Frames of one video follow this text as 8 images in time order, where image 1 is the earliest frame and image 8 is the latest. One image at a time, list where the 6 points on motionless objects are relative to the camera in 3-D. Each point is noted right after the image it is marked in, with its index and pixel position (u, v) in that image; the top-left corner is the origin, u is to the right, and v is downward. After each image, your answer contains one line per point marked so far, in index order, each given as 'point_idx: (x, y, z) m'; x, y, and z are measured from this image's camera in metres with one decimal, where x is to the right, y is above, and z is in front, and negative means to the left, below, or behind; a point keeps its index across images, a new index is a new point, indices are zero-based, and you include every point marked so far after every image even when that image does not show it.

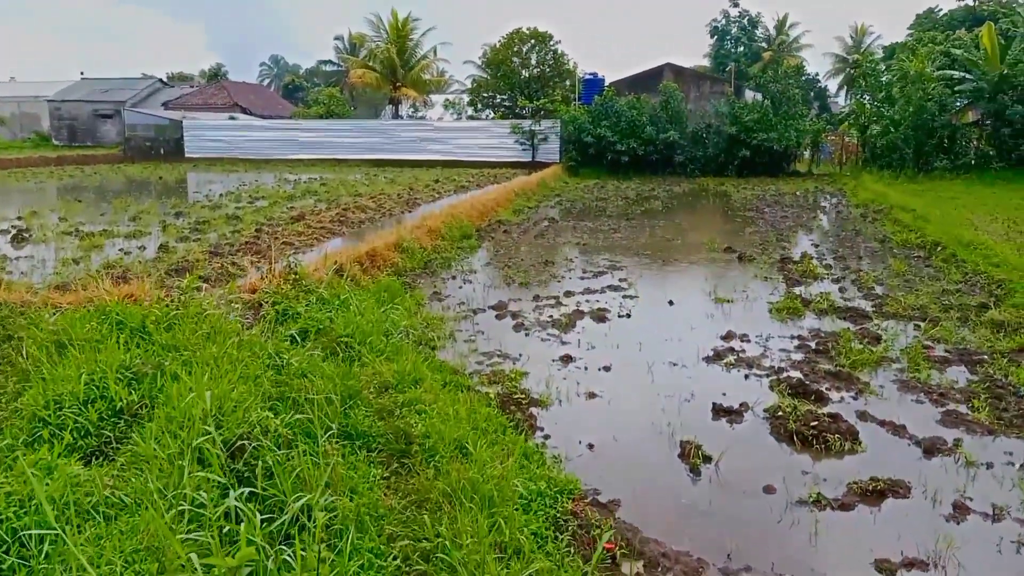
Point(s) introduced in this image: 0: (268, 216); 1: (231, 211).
0: (-4.0, +1.2, +12.4) m
1: (-5.0, +1.4, +13.5) m
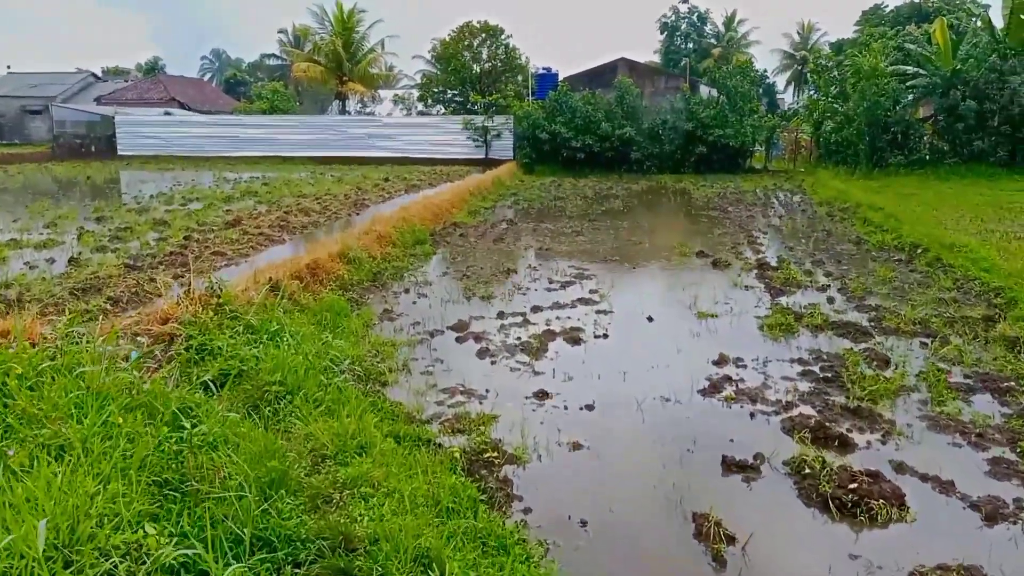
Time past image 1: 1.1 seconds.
0: (-4.6, +1.0, +11.4) m
1: (-5.7, +1.2, +12.3) m
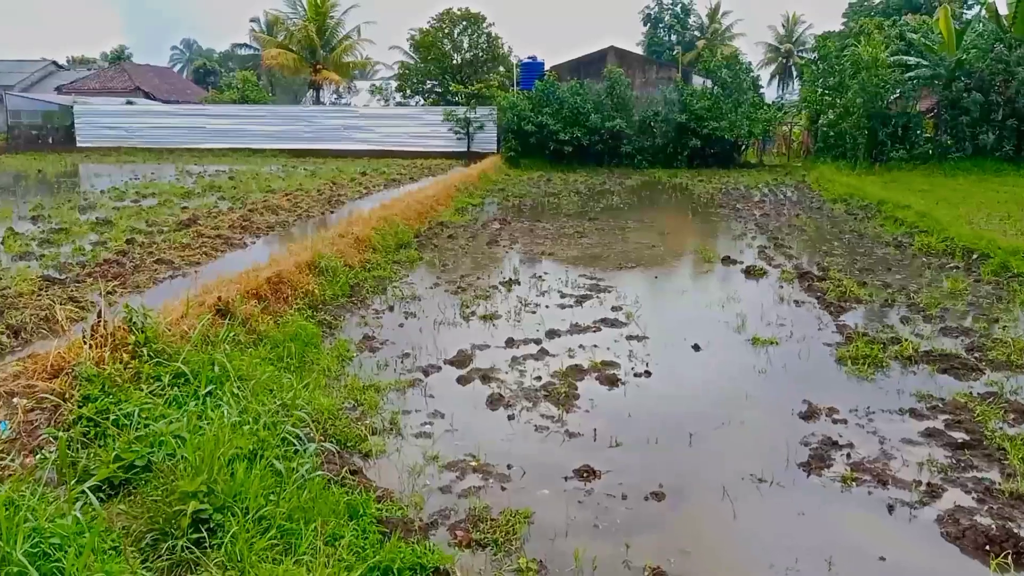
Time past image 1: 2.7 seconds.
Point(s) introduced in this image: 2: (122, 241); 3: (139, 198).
0: (-4.7, +0.9, +10.0) m
1: (-5.8, +1.1, +10.9) m
2: (-4.2, +0.5, +8.2) m
3: (-6.4, +1.5, +13.0) m
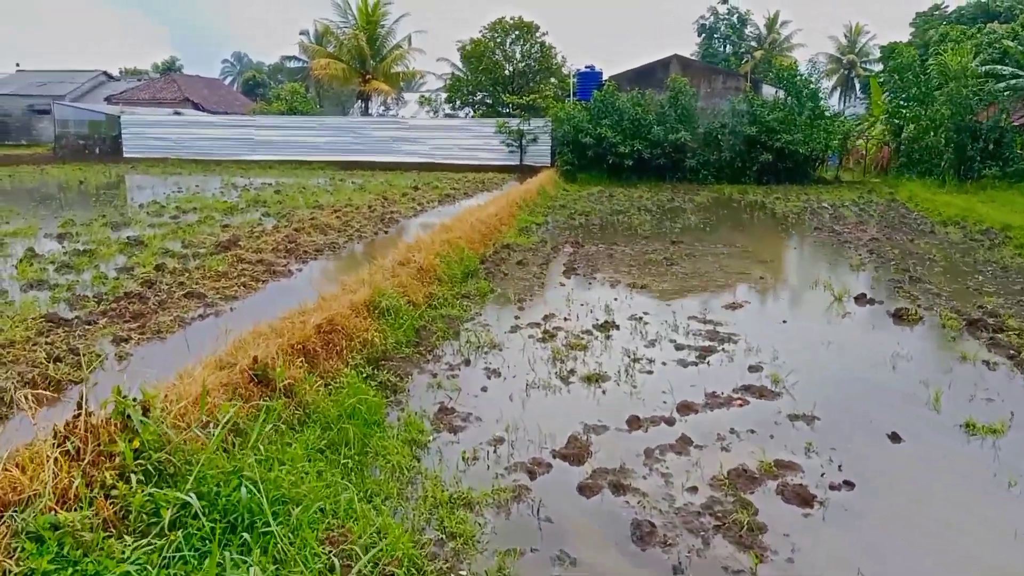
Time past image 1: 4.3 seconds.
0: (-3.8, +0.6, +8.9) m
1: (-4.8, +0.7, +9.9) m
2: (-3.4, +0.2, +7.1) m
3: (-5.3, +1.2, +12.0) m
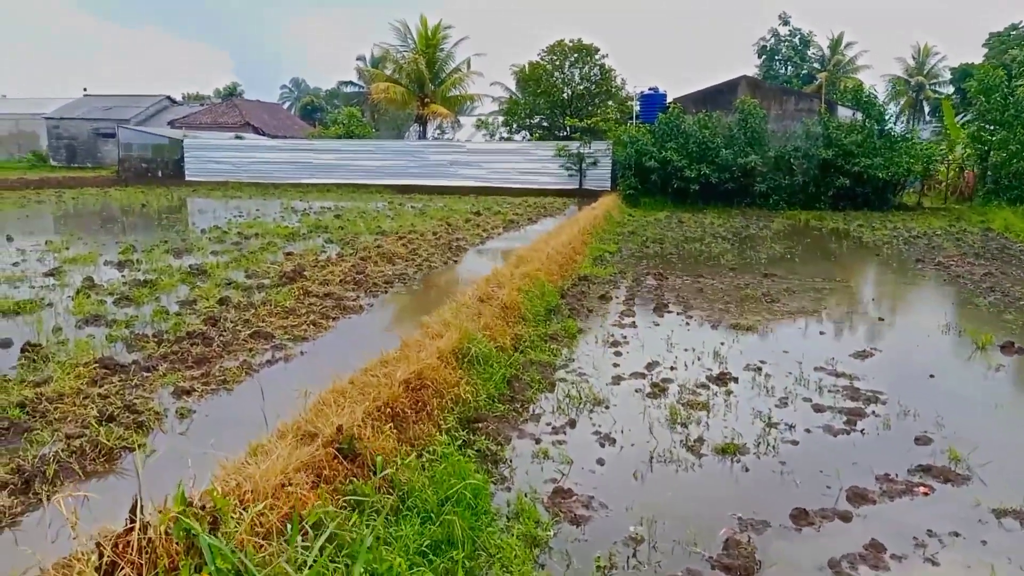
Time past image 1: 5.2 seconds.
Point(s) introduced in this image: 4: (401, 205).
0: (-2.9, +0.2, +8.5) m
1: (-3.9, +0.4, +9.5) m
2: (-2.6, -0.1, +6.6) m
3: (-4.2, +0.7, +11.7) m
4: (-2.9, +2.2, +19.7) m
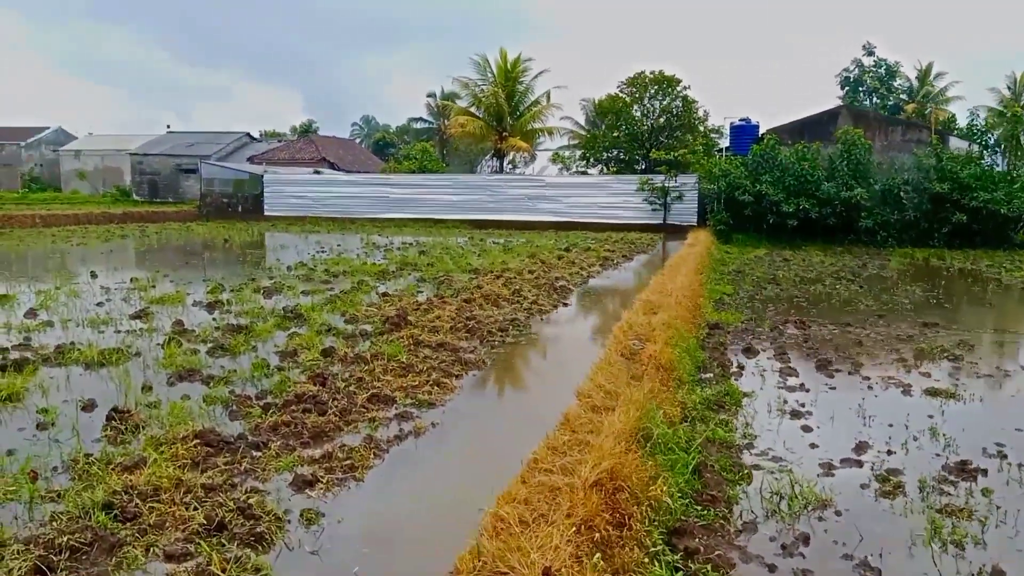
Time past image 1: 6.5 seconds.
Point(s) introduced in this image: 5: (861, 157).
0: (-1.6, -0.3, +7.7) m
1: (-2.5, -0.1, +8.8) m
2: (-1.5, -0.5, +5.8) m
3: (-2.7, +0.2, +11.0) m
4: (-0.7, +1.2, +19.0) m
5: (+9.1, +3.4, +19.7) m
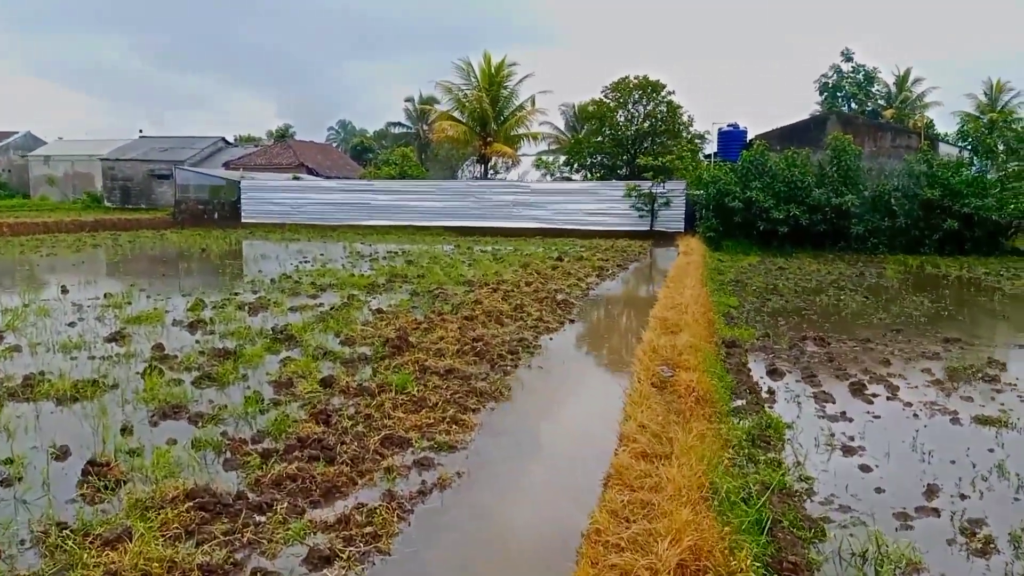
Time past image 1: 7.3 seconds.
0: (-1.6, -0.4, +7.1) m
1: (-2.5, -0.3, +8.3) m
2: (-1.4, -0.6, +5.3) m
3: (-2.7, 0.0, +10.4) m
4: (-1.0, +0.9, +18.5) m
5: (+8.8, +3.2, +19.5) m
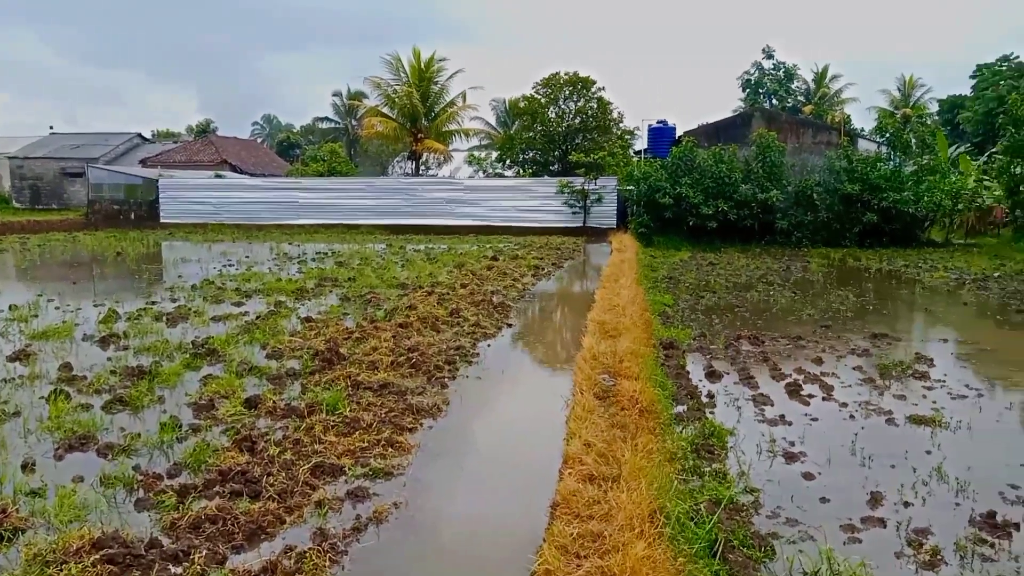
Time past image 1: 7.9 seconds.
0: (-2.2, -0.5, +6.8) m
1: (-3.1, -0.4, +7.8) m
2: (-1.8, -0.7, +4.9) m
3: (-3.6, -0.1, +10.0) m
4: (-2.6, +0.9, +18.1) m
5: (+7.0, +3.4, +20.0) m
